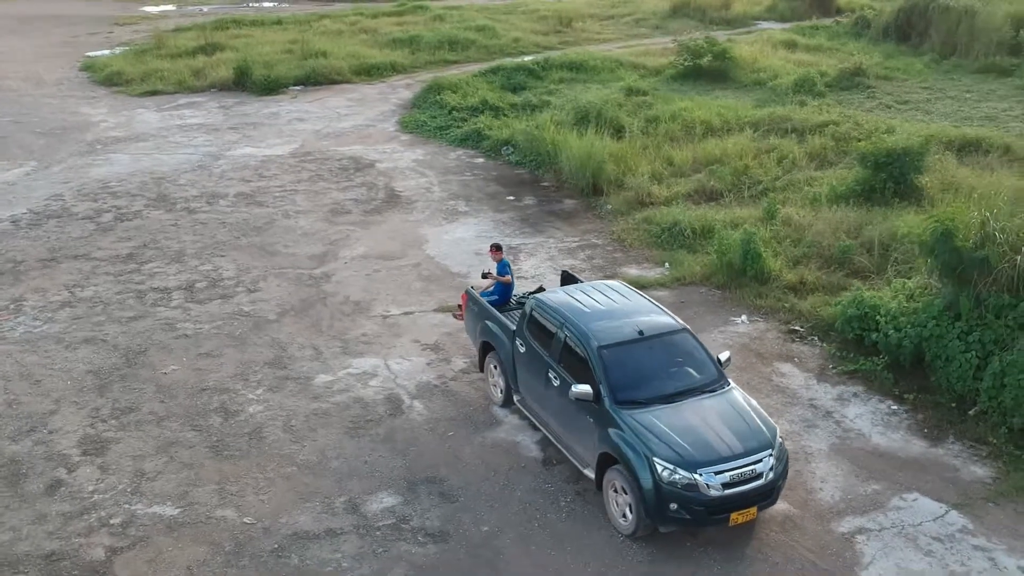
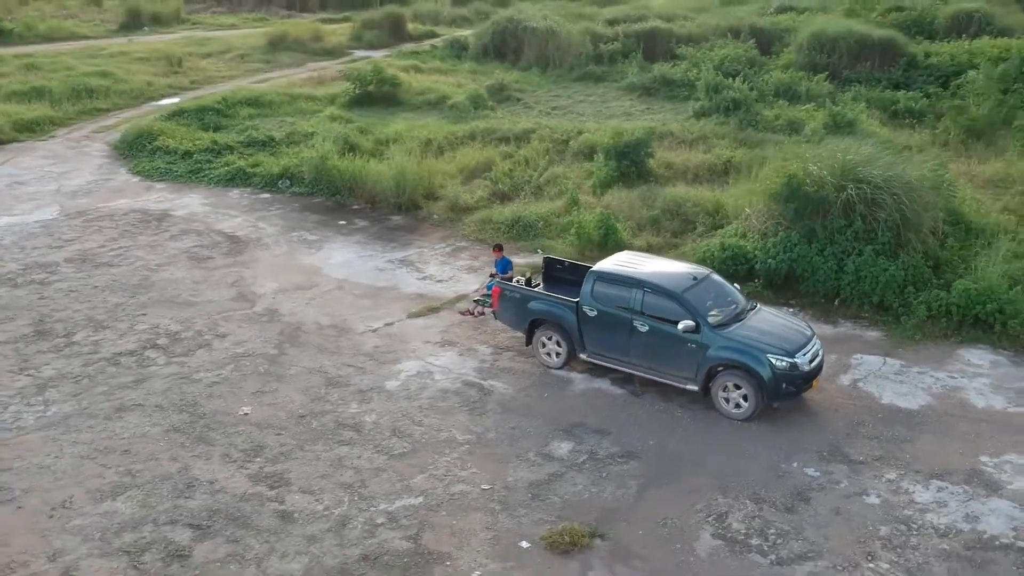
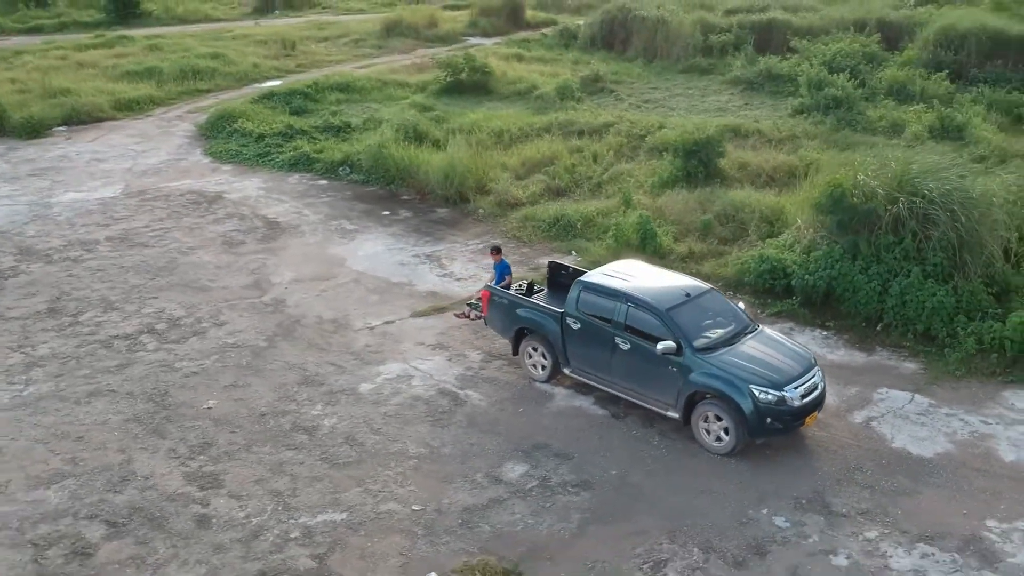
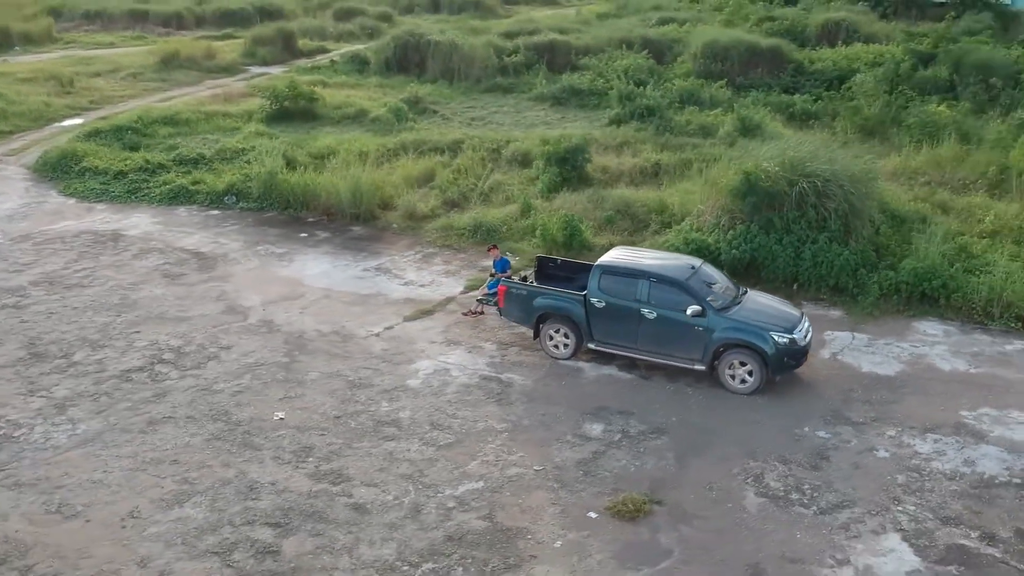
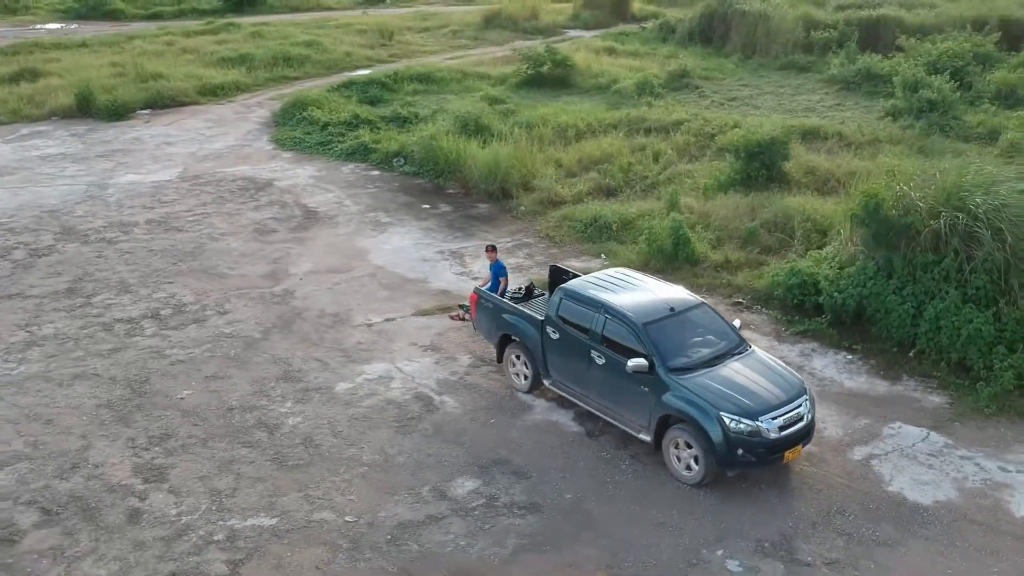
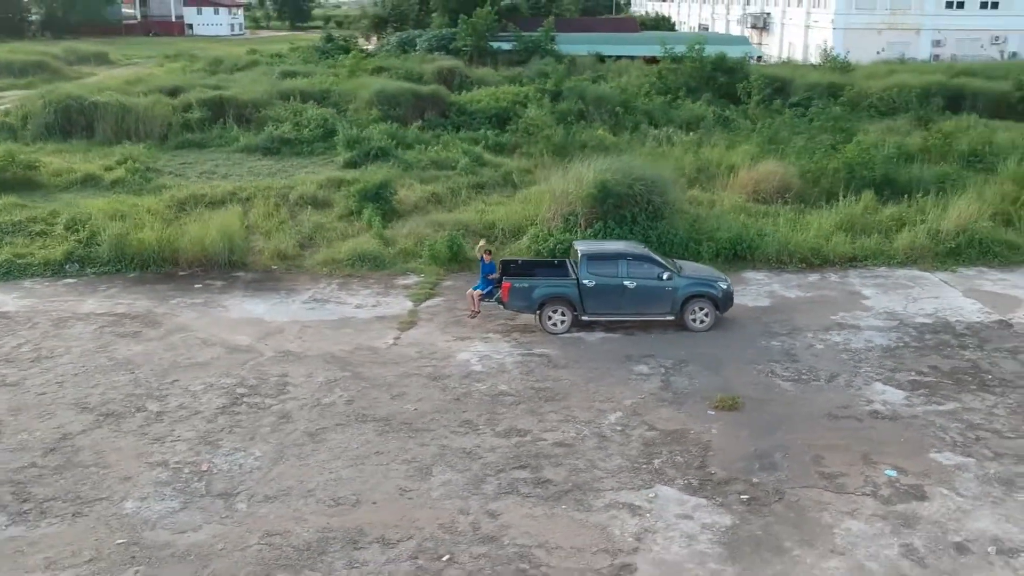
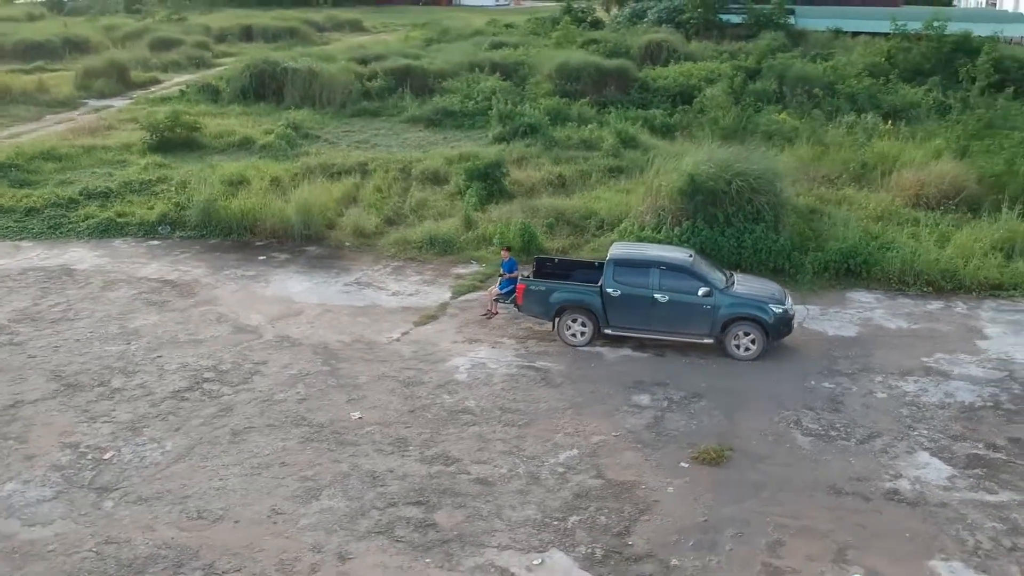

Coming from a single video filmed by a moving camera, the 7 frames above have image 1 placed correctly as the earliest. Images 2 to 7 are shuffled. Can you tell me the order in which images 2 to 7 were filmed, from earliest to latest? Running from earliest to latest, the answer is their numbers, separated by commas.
5, 3, 2, 4, 7, 6
